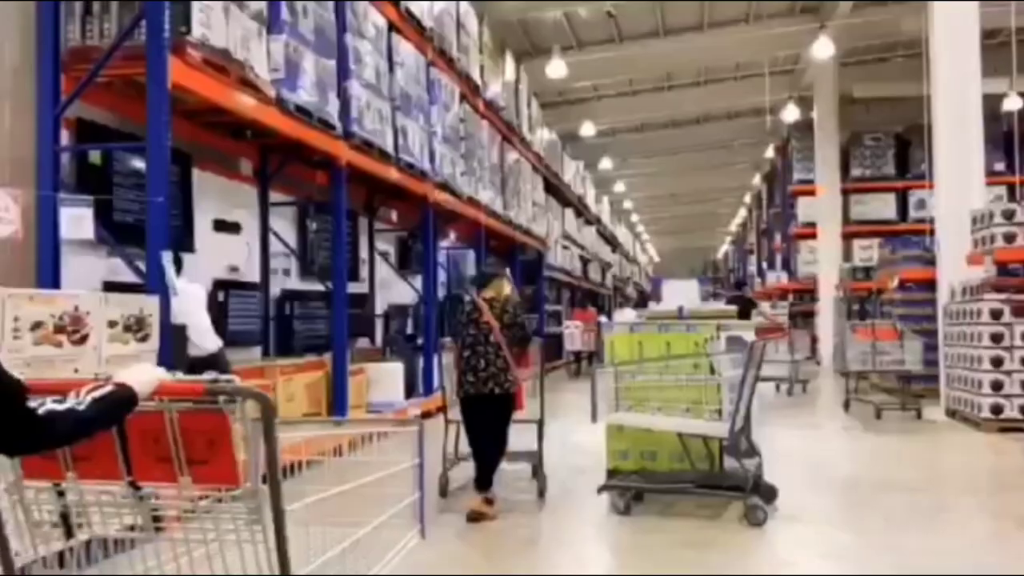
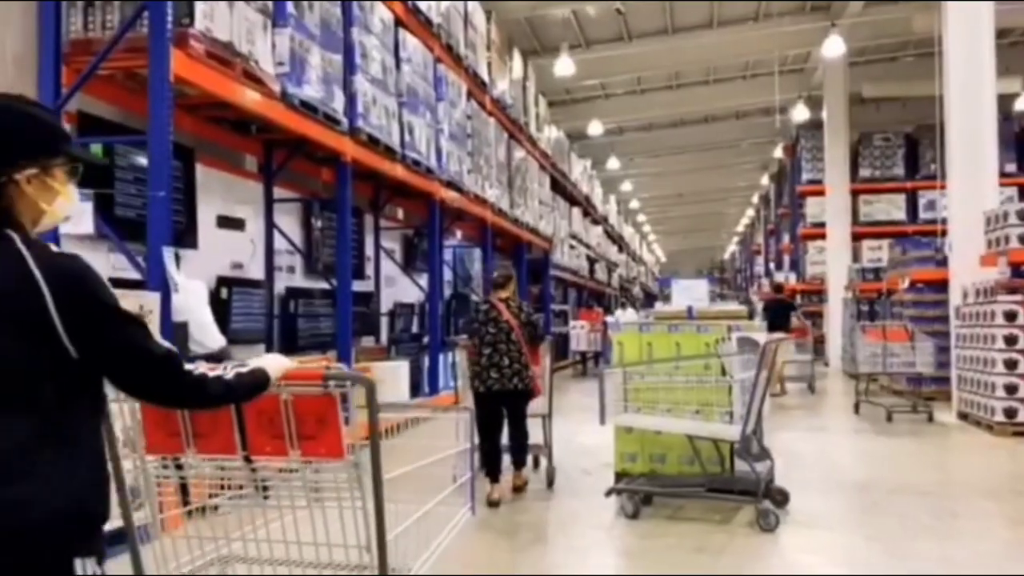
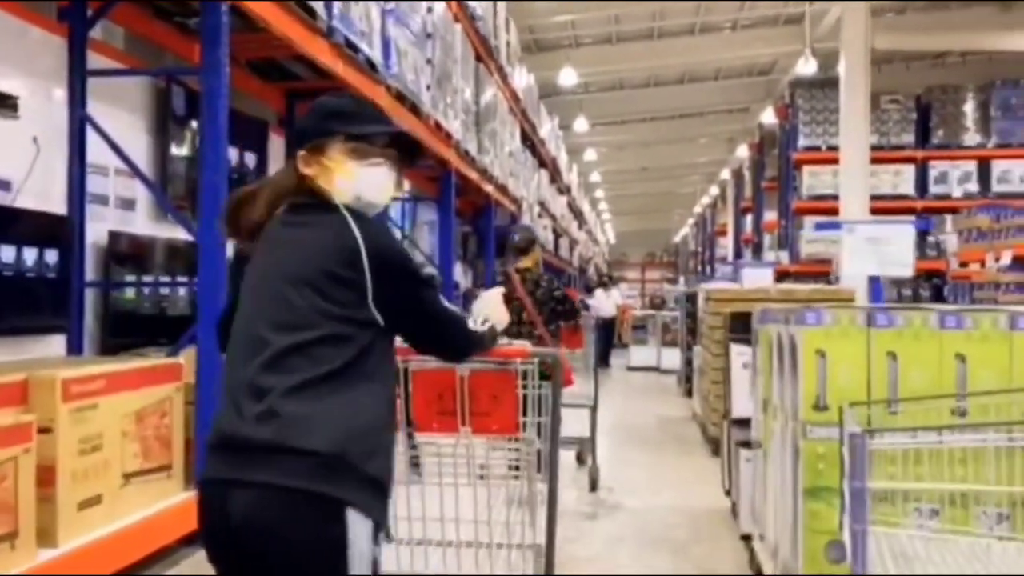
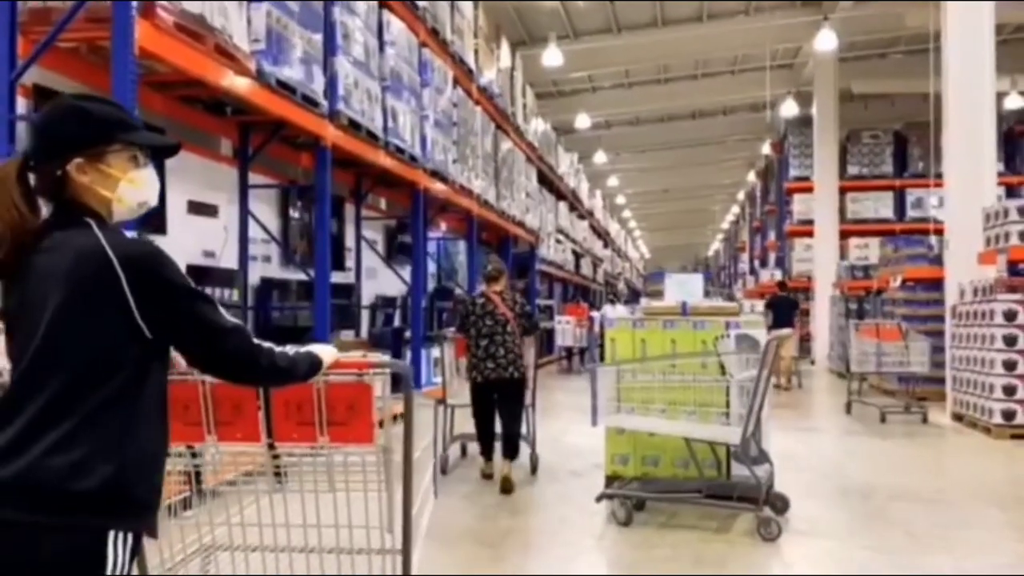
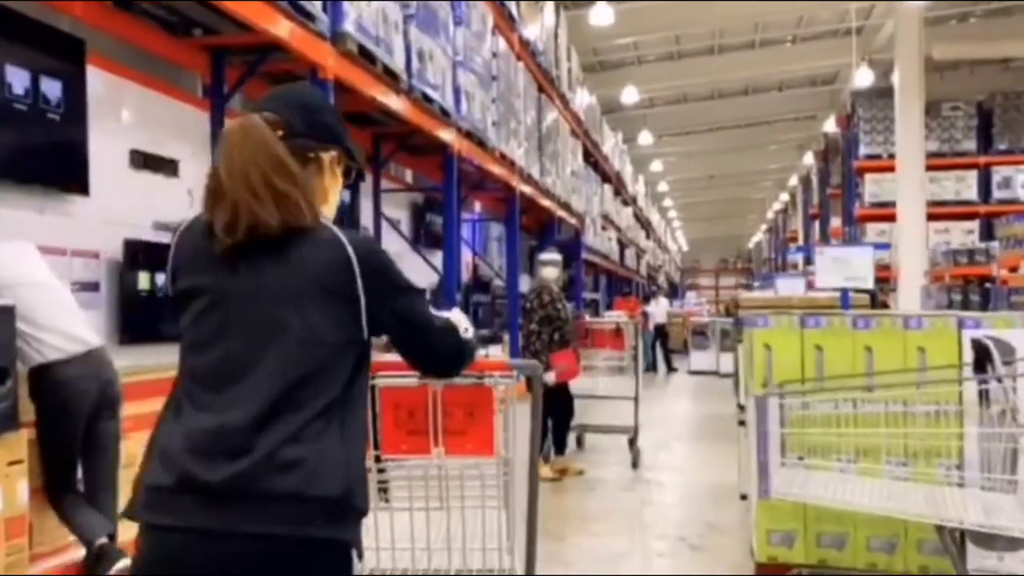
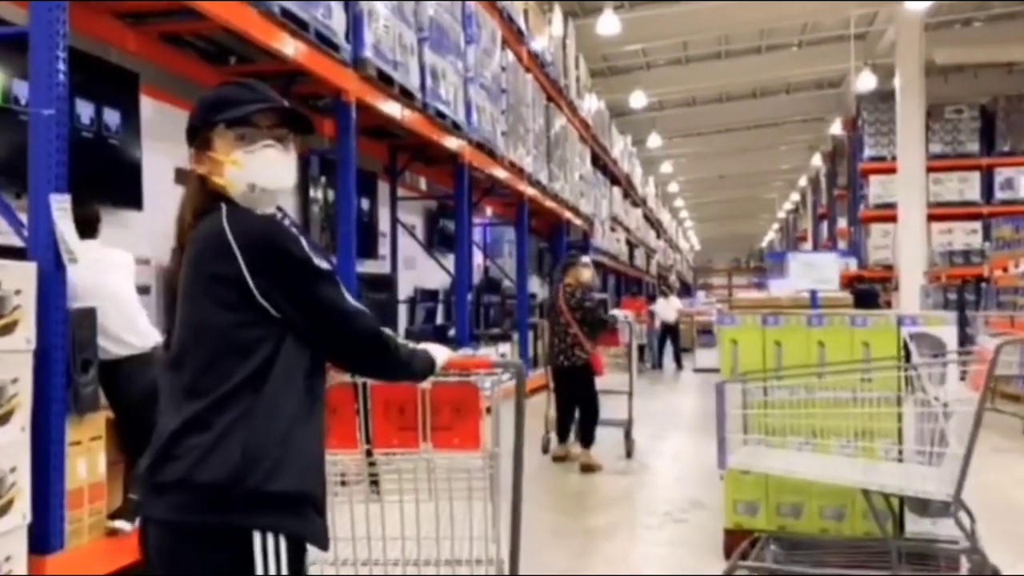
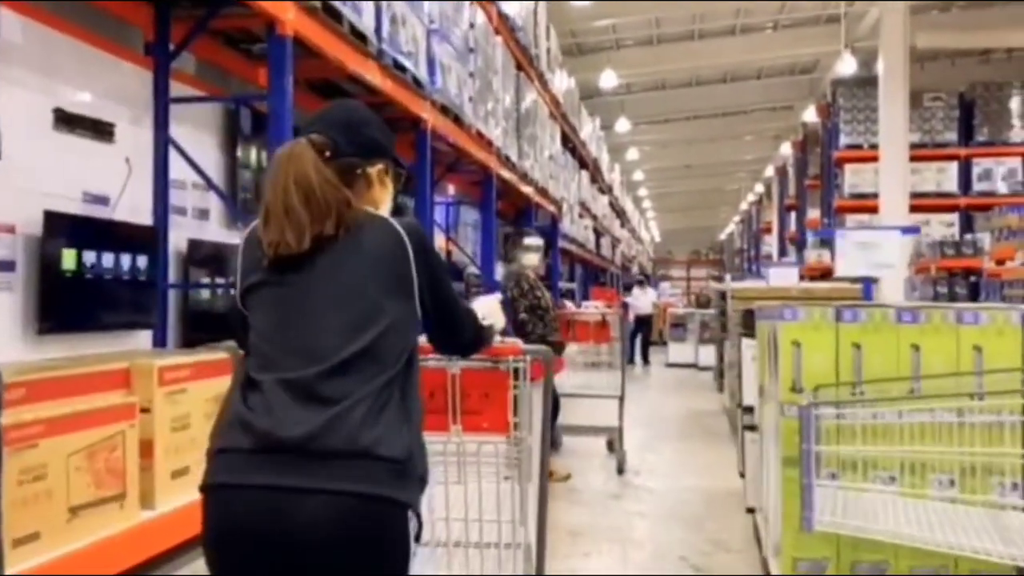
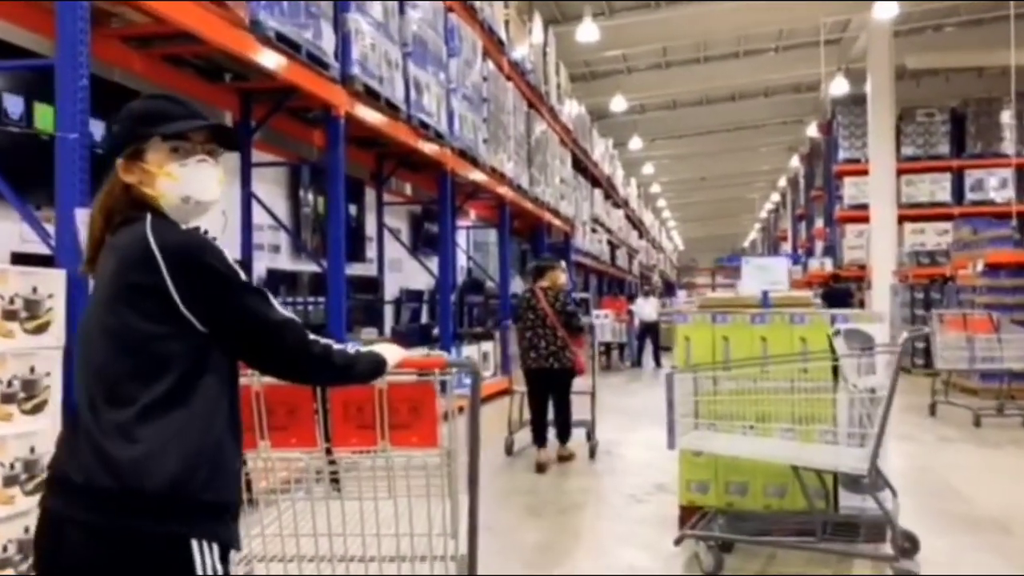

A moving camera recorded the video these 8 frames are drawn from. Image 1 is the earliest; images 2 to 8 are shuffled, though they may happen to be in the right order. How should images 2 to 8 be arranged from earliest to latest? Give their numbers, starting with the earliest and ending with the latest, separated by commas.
2, 4, 8, 6, 5, 7, 3
